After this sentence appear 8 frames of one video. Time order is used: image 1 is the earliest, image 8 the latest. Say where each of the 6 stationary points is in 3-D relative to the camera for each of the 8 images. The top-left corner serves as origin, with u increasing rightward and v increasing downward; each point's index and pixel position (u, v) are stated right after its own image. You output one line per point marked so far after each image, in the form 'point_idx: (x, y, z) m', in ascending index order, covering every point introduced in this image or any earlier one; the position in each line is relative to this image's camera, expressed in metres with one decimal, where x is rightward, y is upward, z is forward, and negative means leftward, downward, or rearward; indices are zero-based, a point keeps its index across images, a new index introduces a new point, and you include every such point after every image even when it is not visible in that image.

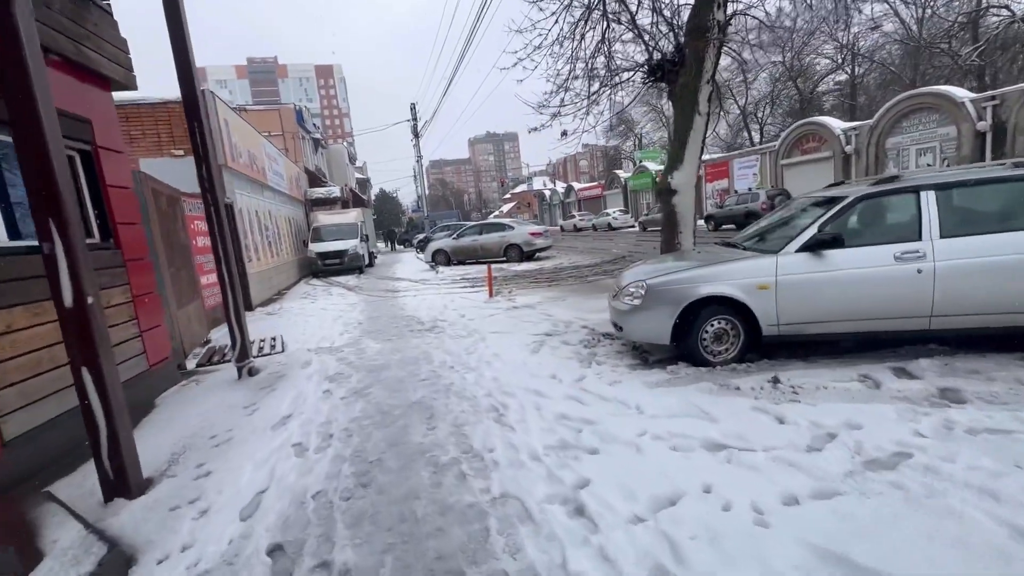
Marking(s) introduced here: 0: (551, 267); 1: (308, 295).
0: (+1.3, +0.7, +15.9) m
1: (-6.2, -0.2, +14.2) m
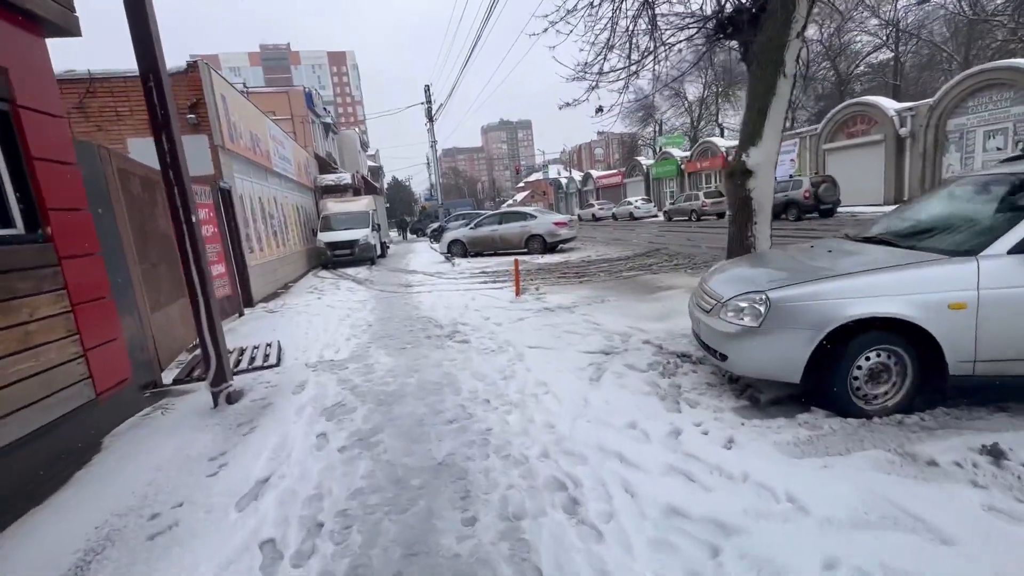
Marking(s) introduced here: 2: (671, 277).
0: (+2.1, +0.9, +14.6) m
1: (-5.5, -0.1, +13.1) m
2: (+3.4, +0.2, +10.0) m
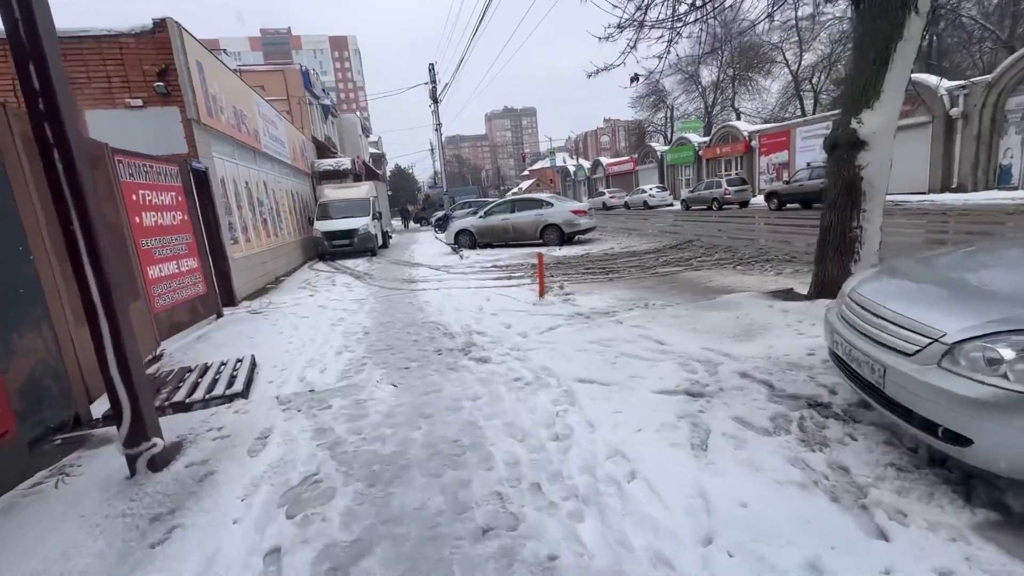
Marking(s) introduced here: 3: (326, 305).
0: (+2.5, +1.0, +13.1) m
1: (-5.1, +0.1, +11.7) m
2: (+3.8, +0.2, +8.6) m
3: (-3.7, -0.3, +9.2) m
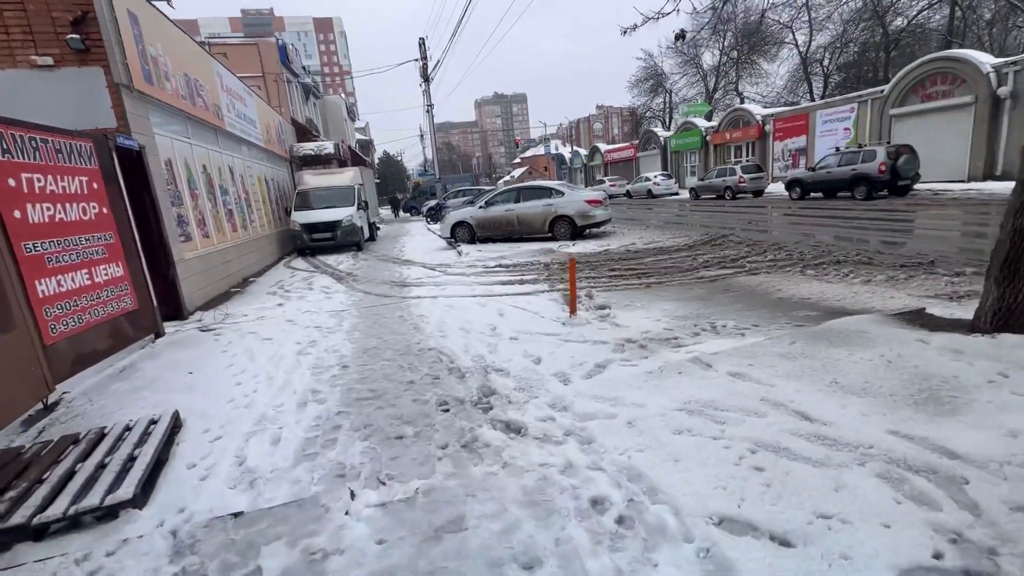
0: (+2.7, +1.0, +11.4) m
1: (-4.9, 0.0, +9.9) m
2: (+4.1, +0.1, +6.9) m
3: (-3.5, -0.5, +7.4) m
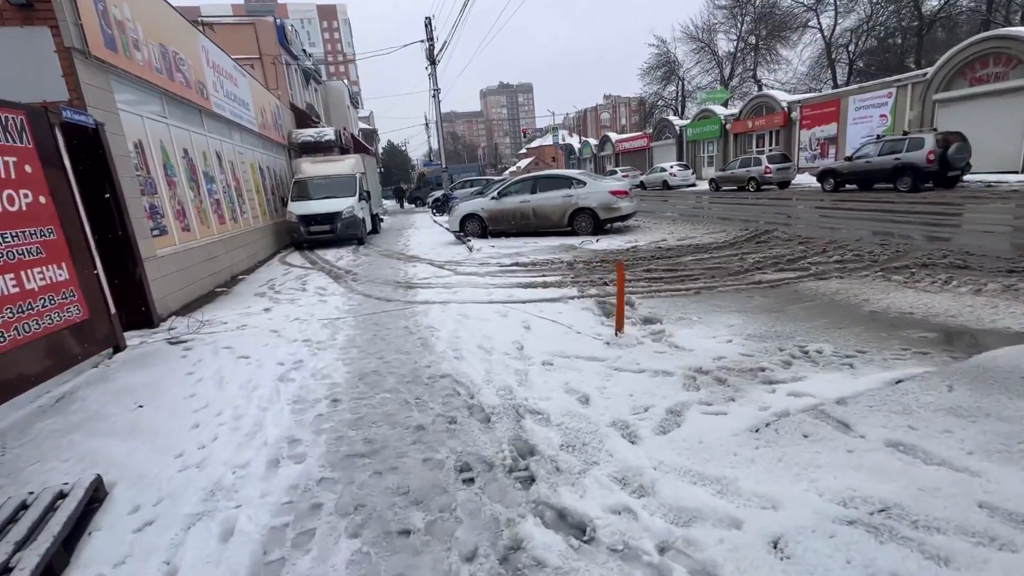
0: (+3.0, +0.9, +10.2) m
1: (-4.5, 0.0, +8.8) m
2: (+4.4, 0.0, +5.7) m
3: (-3.1, -0.5, +6.3) m
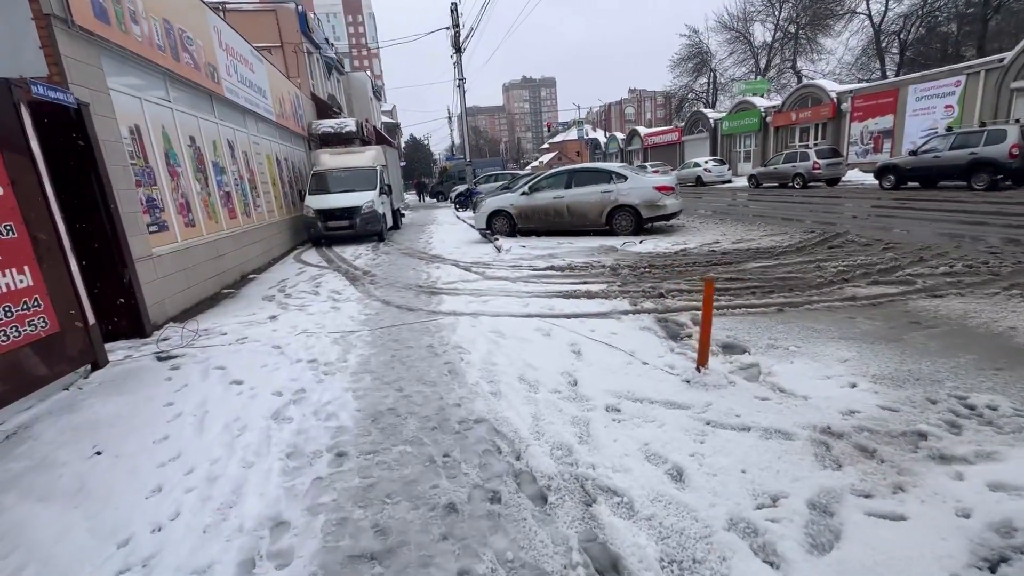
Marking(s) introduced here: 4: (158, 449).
0: (+3.7, +0.8, +9.1) m
1: (-3.9, -0.1, +7.9) m
2: (+4.9, -0.3, +4.6) m
3: (-2.6, -0.6, +5.4) m
4: (-2.5, -1.1, +3.3) m
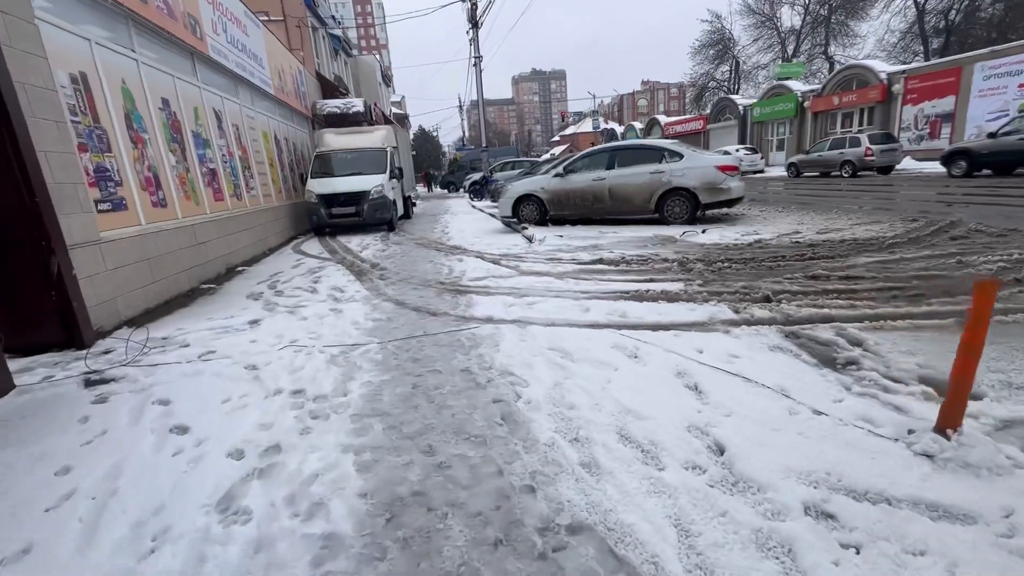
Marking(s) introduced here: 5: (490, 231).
0: (+4.3, +0.8, +7.4) m
1: (-3.3, 0.0, +6.4) m
2: (+5.4, -0.3, +2.9) m
3: (-2.1, -0.6, +3.9) m
4: (-2.0, -1.2, +1.8) m
5: (-0.5, +1.3, +10.4) m
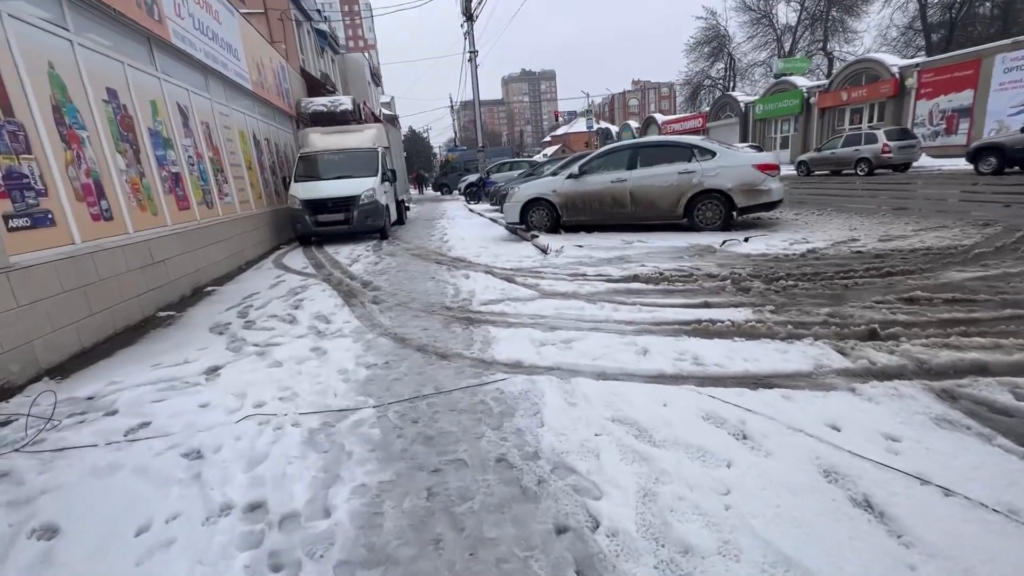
0: (+4.5, +0.5, +6.4) m
1: (-3.1, -0.4, +5.3) m
2: (+5.7, -0.5, +2.0) m
3: (-1.8, -0.9, +2.8) m
4: (-1.7, -1.5, +0.7) m
5: (-0.4, +1.0, +9.3) m
